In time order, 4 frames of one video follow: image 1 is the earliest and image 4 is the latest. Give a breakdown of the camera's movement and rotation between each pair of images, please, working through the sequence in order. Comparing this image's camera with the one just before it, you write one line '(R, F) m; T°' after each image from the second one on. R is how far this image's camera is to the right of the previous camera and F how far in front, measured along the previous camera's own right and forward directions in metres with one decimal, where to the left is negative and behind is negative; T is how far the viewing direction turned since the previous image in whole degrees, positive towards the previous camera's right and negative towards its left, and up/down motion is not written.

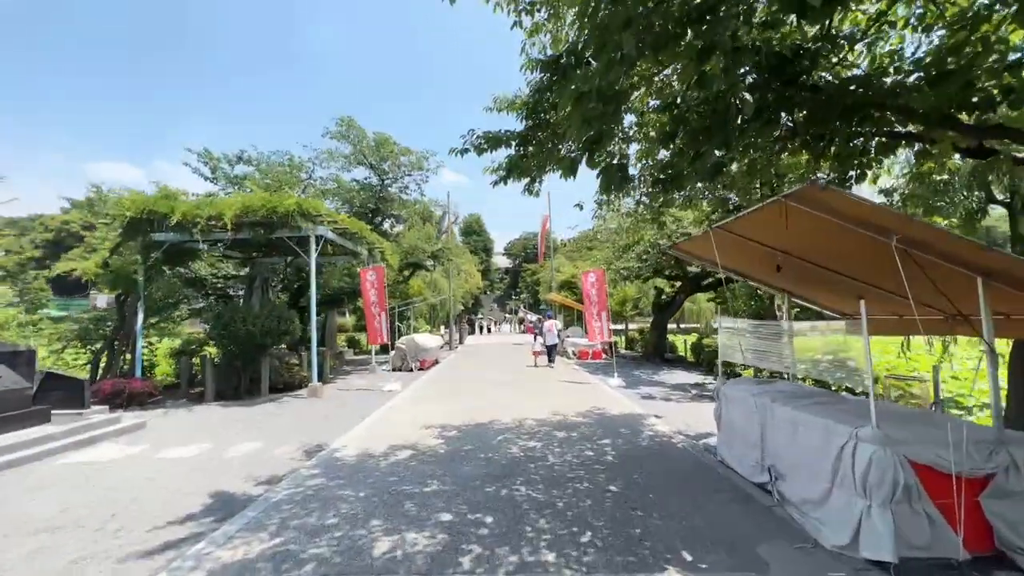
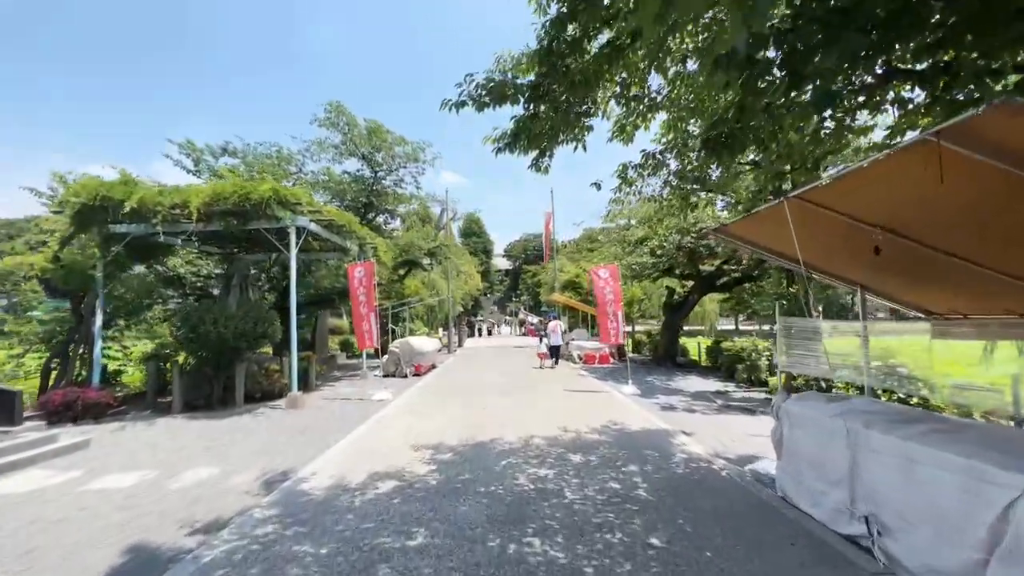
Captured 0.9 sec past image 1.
(-0.1, +1.5) m; 0°
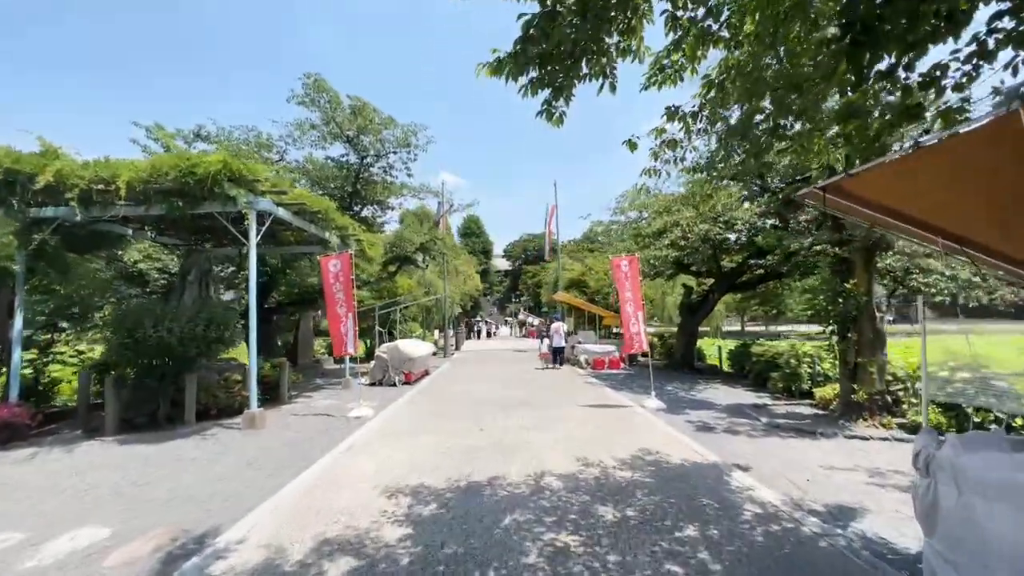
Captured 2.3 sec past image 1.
(-0.1, +2.0) m; 0°
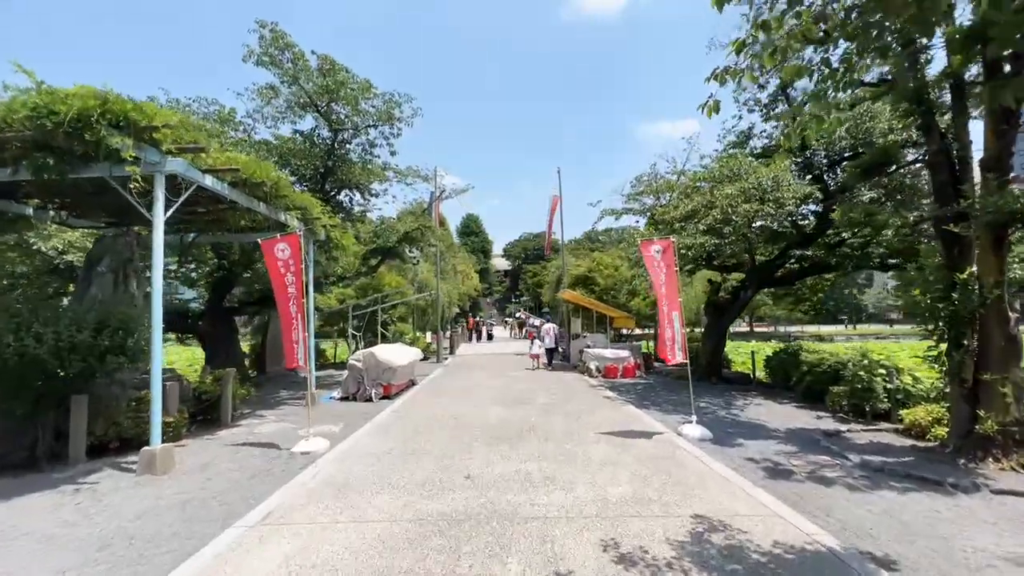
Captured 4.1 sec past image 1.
(0.0, +2.7) m; 0°
